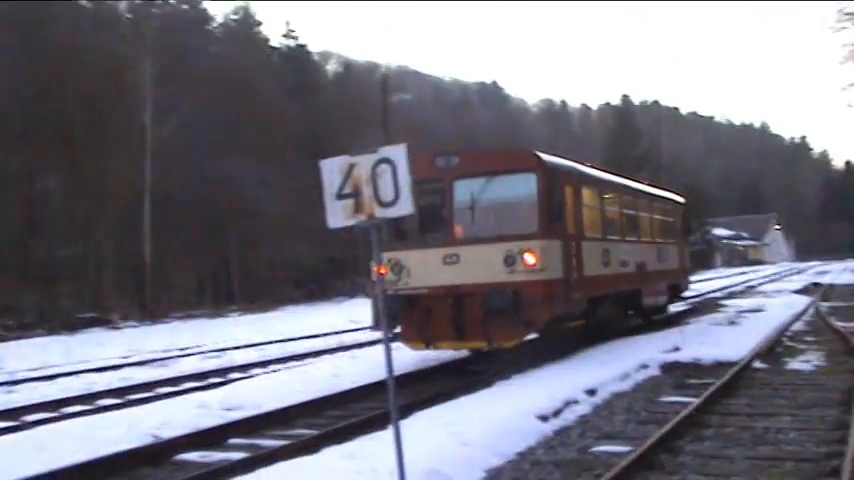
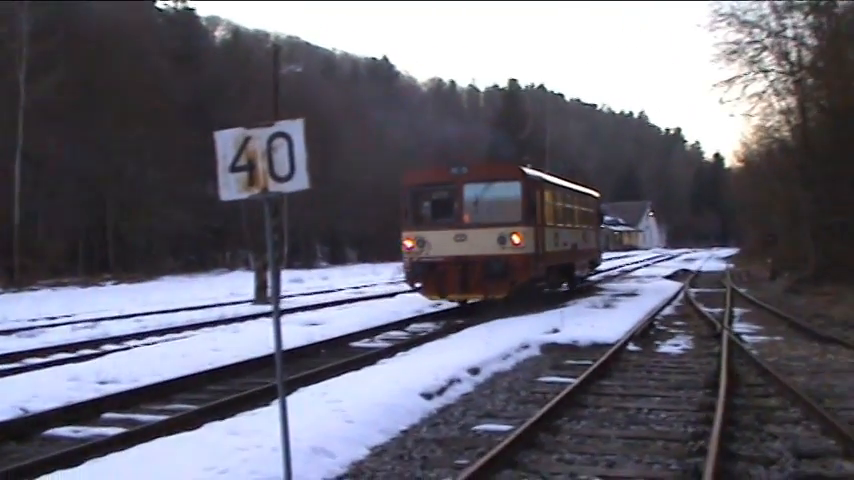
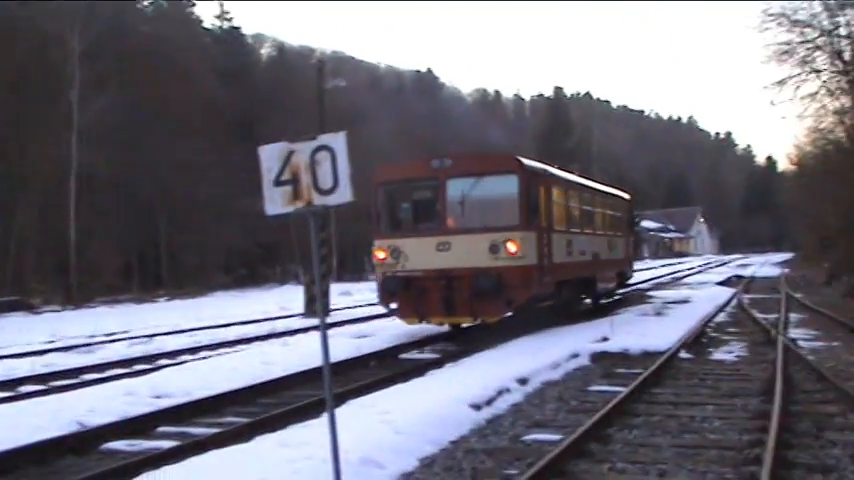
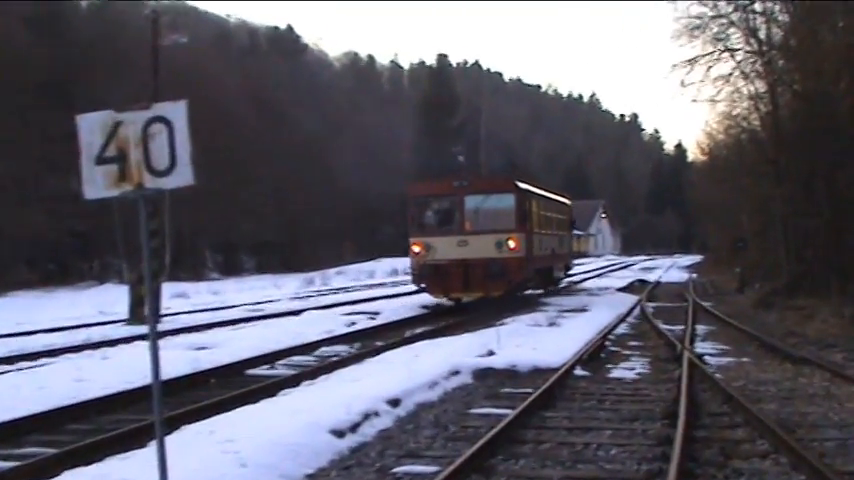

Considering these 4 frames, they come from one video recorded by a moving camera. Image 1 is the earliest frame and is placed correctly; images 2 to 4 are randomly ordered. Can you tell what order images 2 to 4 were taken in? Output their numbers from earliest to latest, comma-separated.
3, 2, 4
